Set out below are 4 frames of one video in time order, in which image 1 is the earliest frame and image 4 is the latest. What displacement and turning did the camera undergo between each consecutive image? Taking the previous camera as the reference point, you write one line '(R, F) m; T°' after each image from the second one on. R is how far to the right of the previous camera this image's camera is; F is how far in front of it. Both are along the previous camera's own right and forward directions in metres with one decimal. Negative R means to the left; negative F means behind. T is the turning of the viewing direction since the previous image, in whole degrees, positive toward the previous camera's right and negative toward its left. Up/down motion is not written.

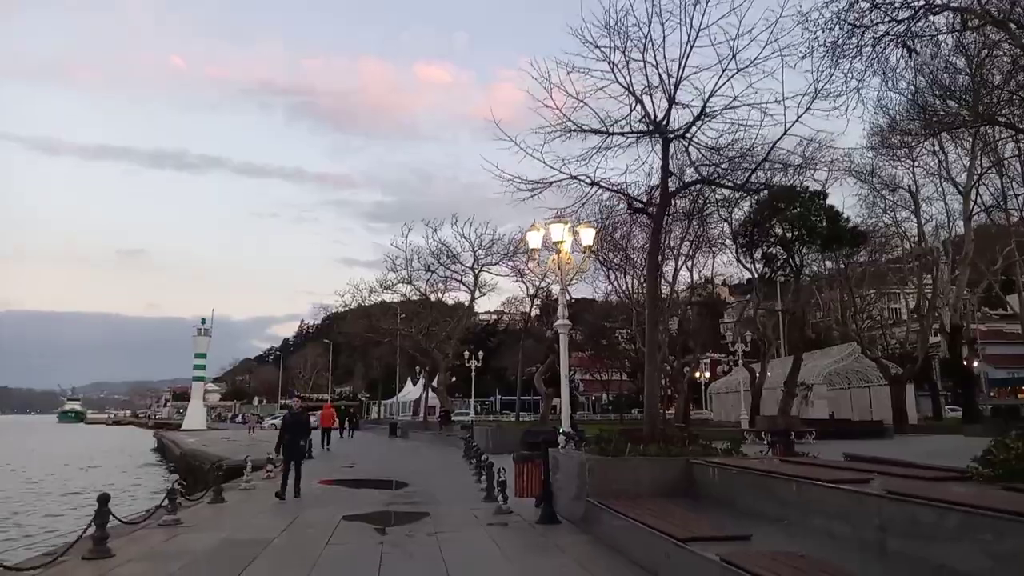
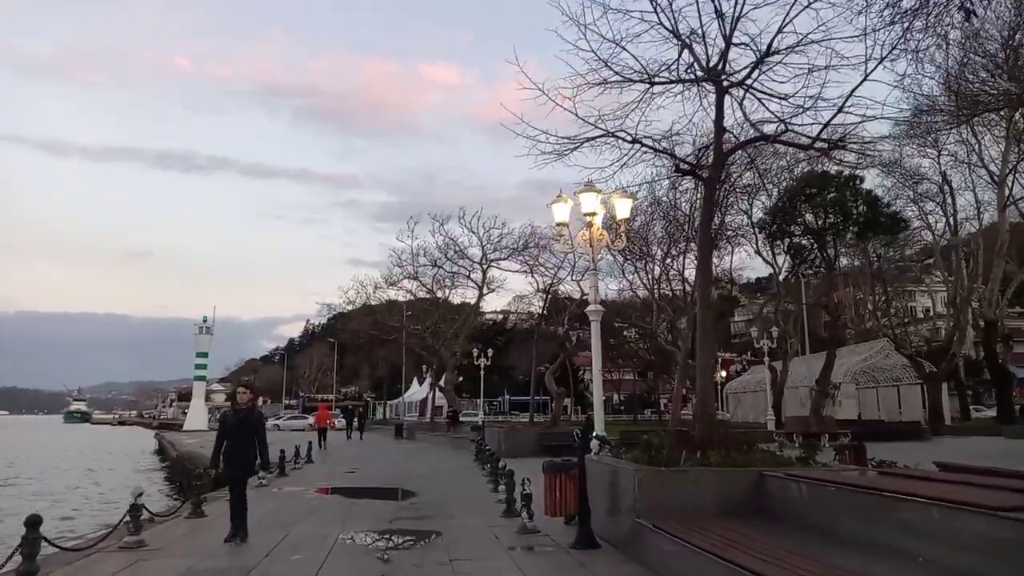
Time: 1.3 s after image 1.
(-0.3, +1.7) m; 0°
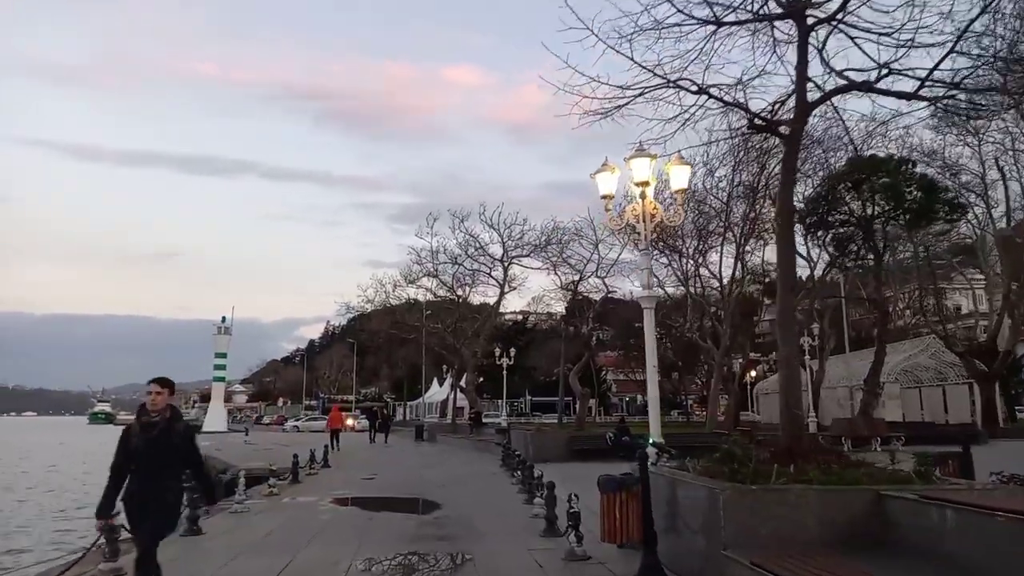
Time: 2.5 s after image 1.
(-0.3, +1.4) m; -2°
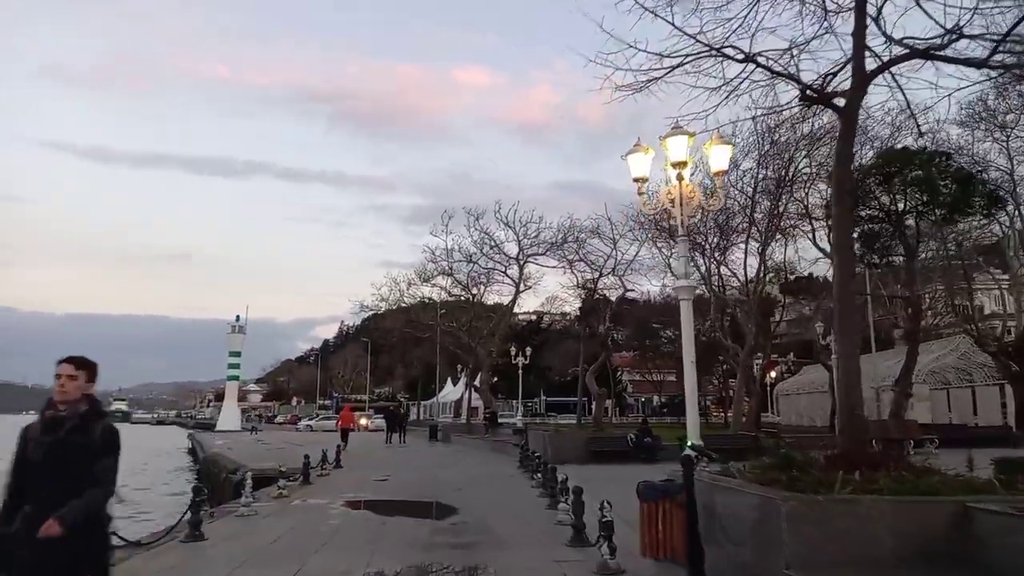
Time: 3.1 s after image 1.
(-0.1, +0.7) m; -1°
